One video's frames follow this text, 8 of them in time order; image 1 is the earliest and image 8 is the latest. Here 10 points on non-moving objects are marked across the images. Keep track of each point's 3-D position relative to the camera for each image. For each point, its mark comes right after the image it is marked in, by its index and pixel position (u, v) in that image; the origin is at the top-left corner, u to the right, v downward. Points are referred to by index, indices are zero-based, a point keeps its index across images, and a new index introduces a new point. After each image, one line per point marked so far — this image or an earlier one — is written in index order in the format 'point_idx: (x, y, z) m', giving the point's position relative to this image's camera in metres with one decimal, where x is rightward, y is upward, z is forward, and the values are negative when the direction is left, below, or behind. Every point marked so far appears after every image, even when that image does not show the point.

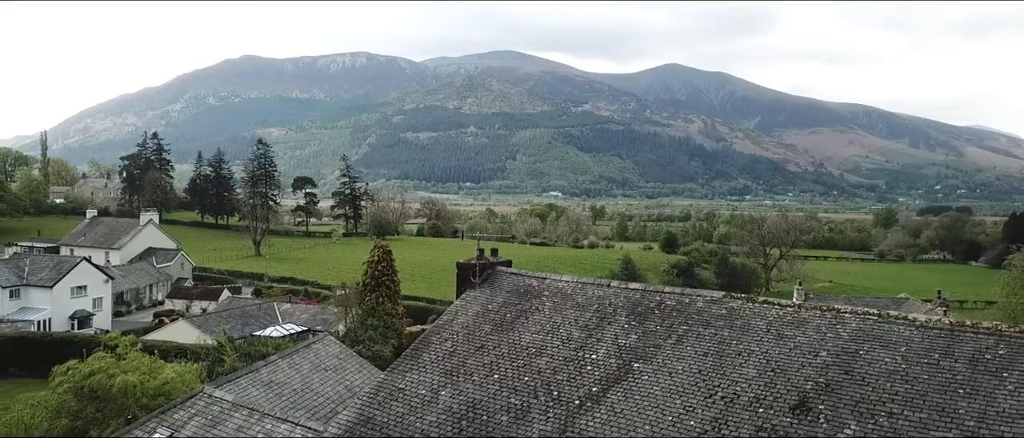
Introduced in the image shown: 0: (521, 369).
0: (+0.2, -3.3, +15.6) m
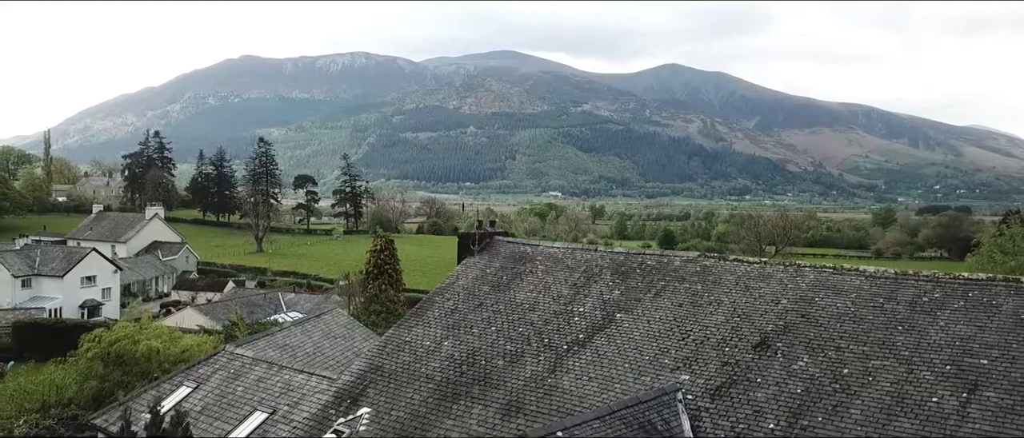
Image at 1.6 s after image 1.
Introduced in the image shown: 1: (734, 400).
0: (+0.1, -2.5, +17.3) m
1: (+4.1, -3.4, +13.1) m
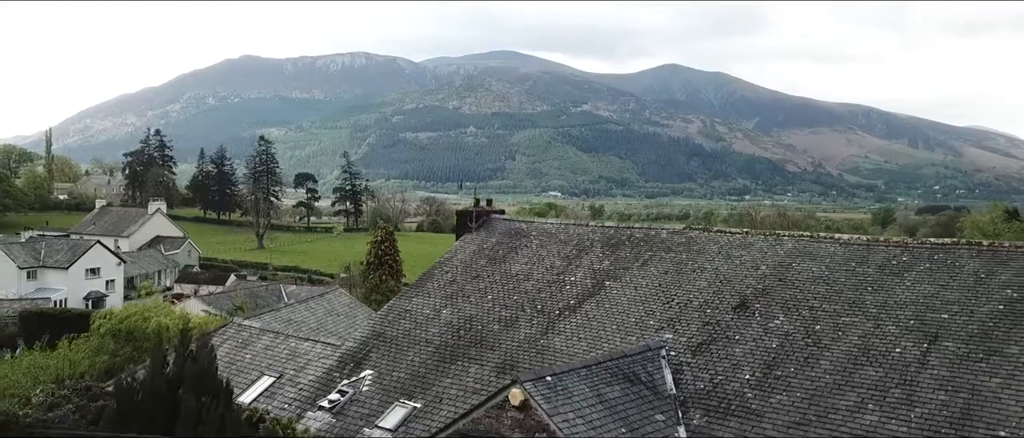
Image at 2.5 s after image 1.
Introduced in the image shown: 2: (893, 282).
0: (0.0, -1.8, +18.2) m
1: (+4.0, -2.7, +14.0) m
2: (+7.8, -1.3, +14.3) m
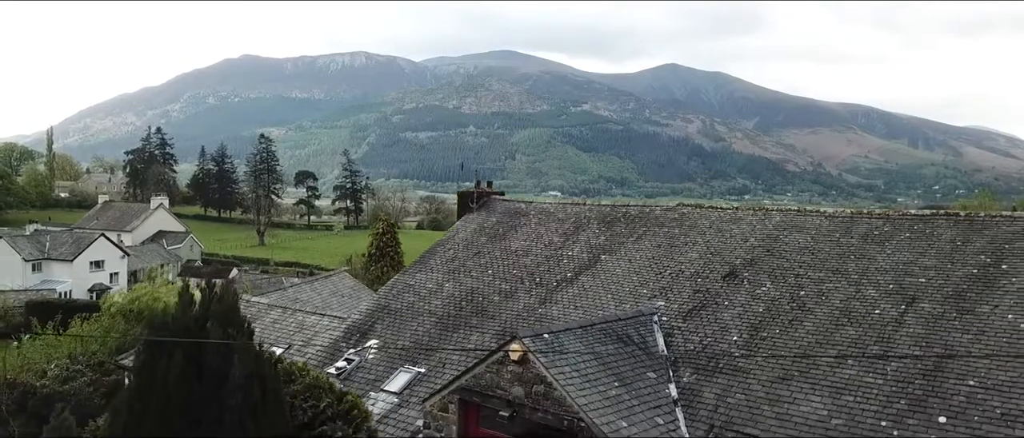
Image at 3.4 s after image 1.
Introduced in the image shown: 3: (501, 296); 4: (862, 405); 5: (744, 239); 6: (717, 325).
0: (-0.1, -1.2, +18.9) m
1: (+4.0, -2.1, +14.7) m
2: (+7.8, -0.7, +15.0) m
3: (-0.3, -2.0, +17.6) m
4: (+5.9, -3.1, +11.8) m
5: (+5.6, -0.5, +16.7) m
6: (+4.2, -2.2, +14.5) m
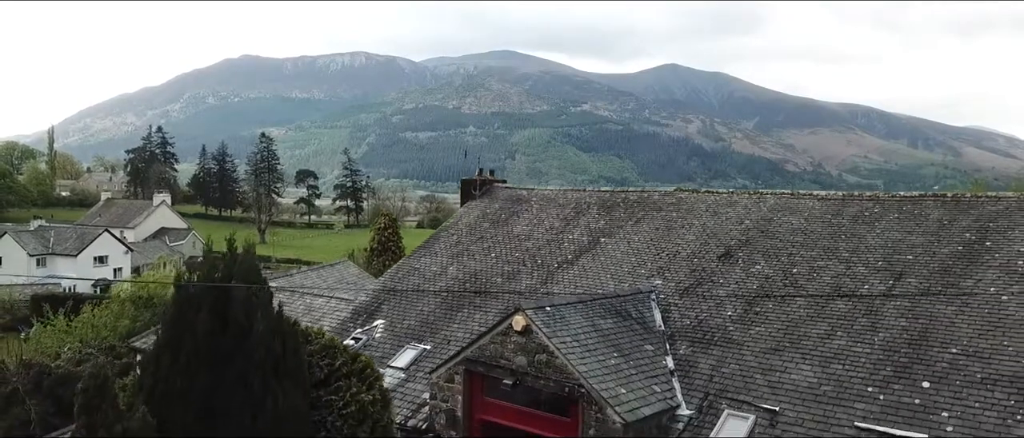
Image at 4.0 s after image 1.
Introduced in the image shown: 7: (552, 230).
0: (0.0, -0.8, +19.4) m
1: (+4.1, -1.7, +15.3) m
2: (+7.8, -0.2, +15.5) m
3: (-0.2, -1.5, +18.2) m
4: (+6.0, -2.7, +12.3) m
5: (+5.6, -0.1, +17.3) m
6: (+4.3, -1.8, +15.0) m
7: (+1.1, -0.3, +19.7) m
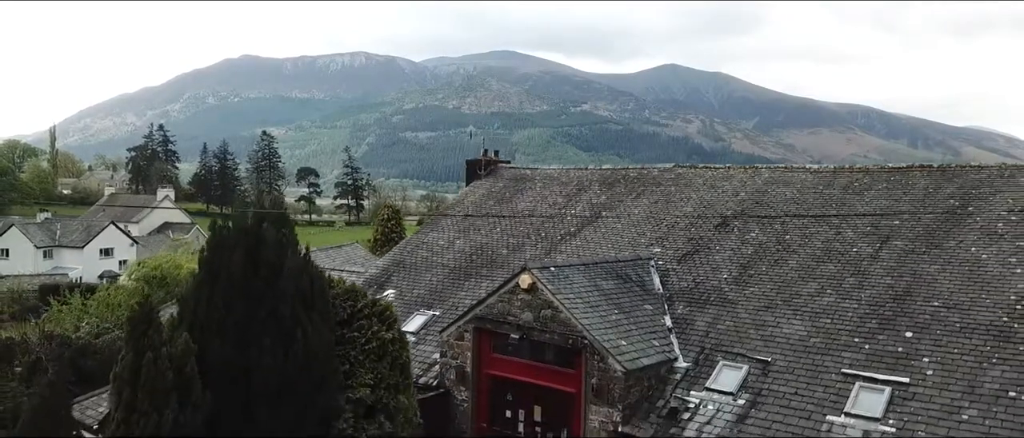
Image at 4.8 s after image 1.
0: (+0.1, -0.1, +20.2) m
1: (+4.2, -1.0, +16.0) m
2: (+8.0, +0.5, +16.3) m
3: (-0.1, -0.8, +18.9) m
4: (+6.1, -2.0, +13.1) m
5: (+5.8, +0.6, +18.0) m
6: (+4.4, -1.1, +15.7) m
7: (+1.3, +0.4, +20.4) m
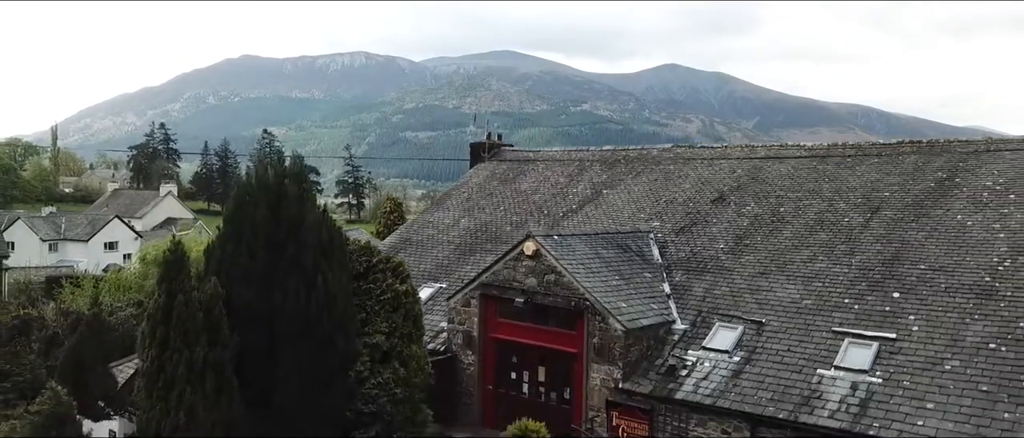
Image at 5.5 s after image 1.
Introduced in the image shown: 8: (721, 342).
0: (+0.2, +0.5, +20.8) m
1: (+4.3, -0.3, +16.6) m
2: (+8.1, +1.1, +16.8) m
3: (0.0, -0.2, +19.5) m
4: (+6.2, -1.3, +13.7) m
5: (+5.9, +1.3, +18.6) m
6: (+4.5, -0.4, +16.3) m
7: (+1.4, +1.0, +21.0) m
8: (+4.0, -2.3, +13.2) m
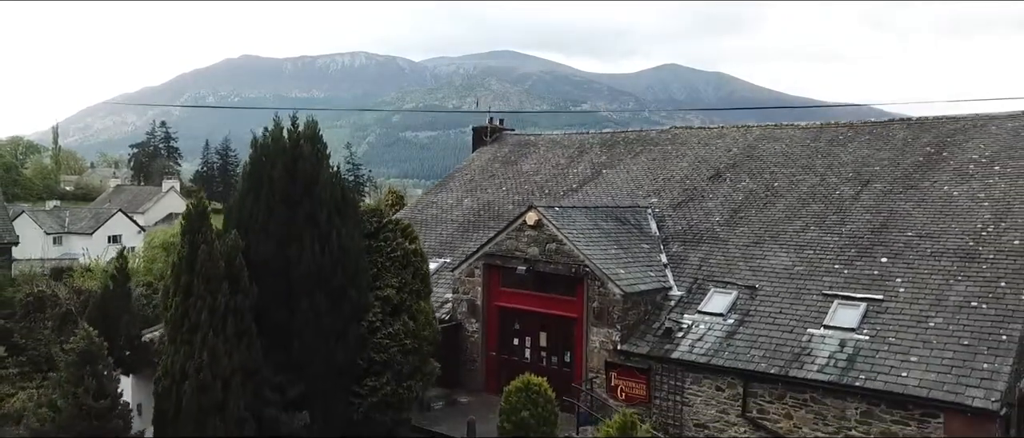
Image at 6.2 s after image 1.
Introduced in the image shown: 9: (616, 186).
0: (+0.3, +1.1, +21.3) m
1: (+4.4, +0.3, +17.1) m
2: (+8.1, +1.7, +17.4) m
3: (+0.1, +0.4, +20.0) m
4: (+6.3, -0.7, +14.2) m
5: (+5.9, +1.9, +19.1) m
6: (+4.6, +0.2, +16.8) m
7: (+1.4, +1.6, +21.6) m
8: (+4.0, -1.7, +13.7) m
9: (+2.9, +1.0, +19.3) m
